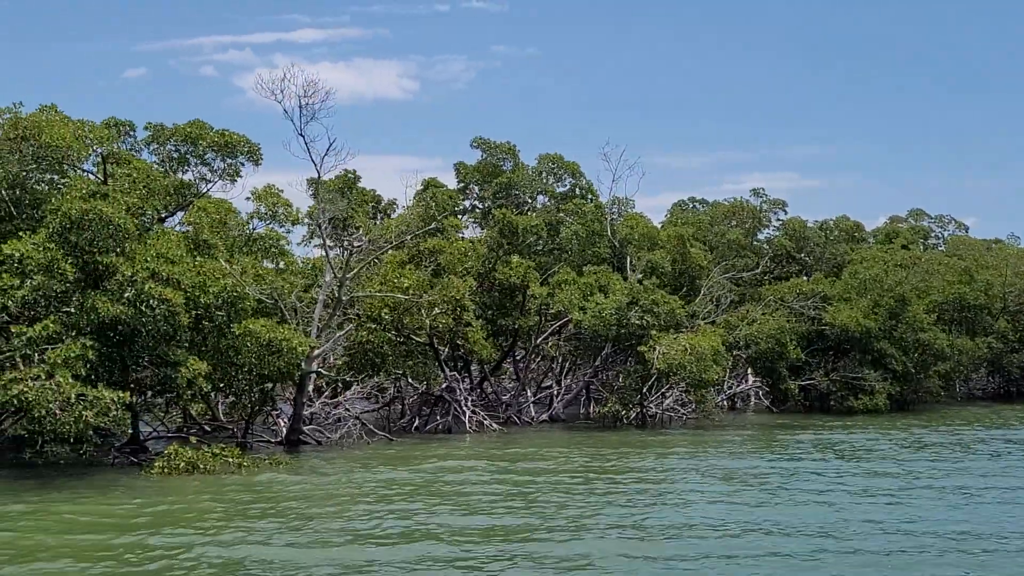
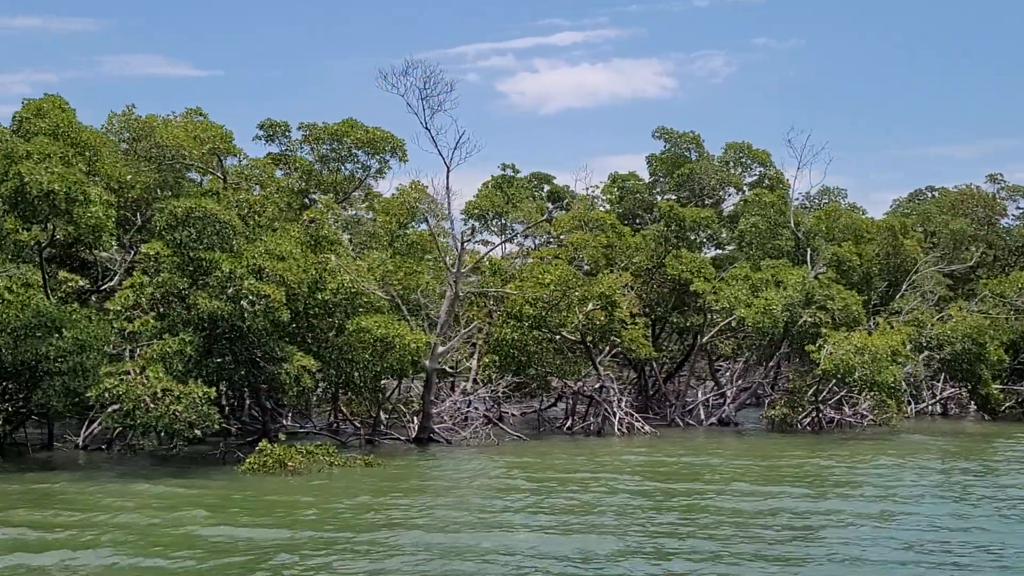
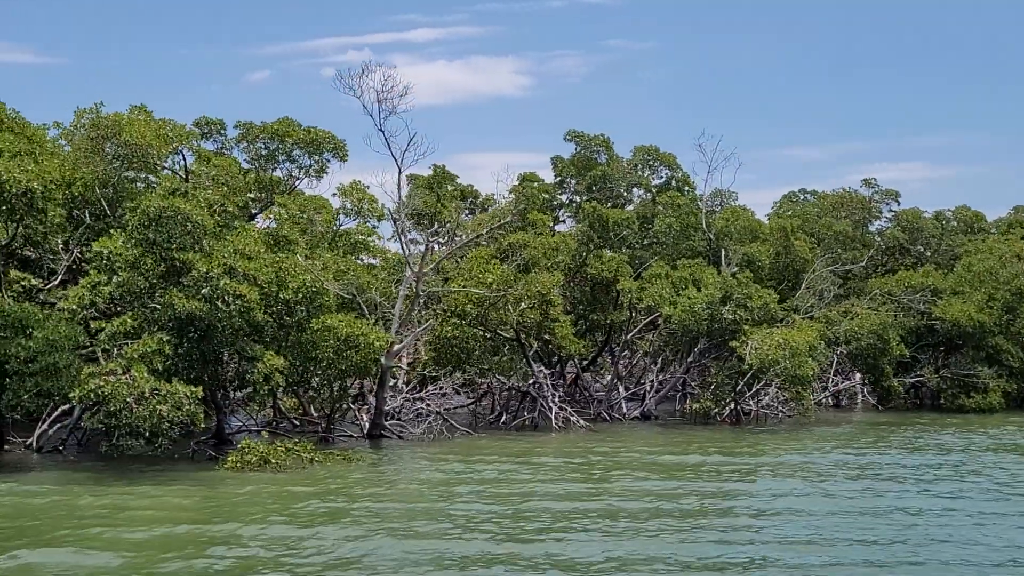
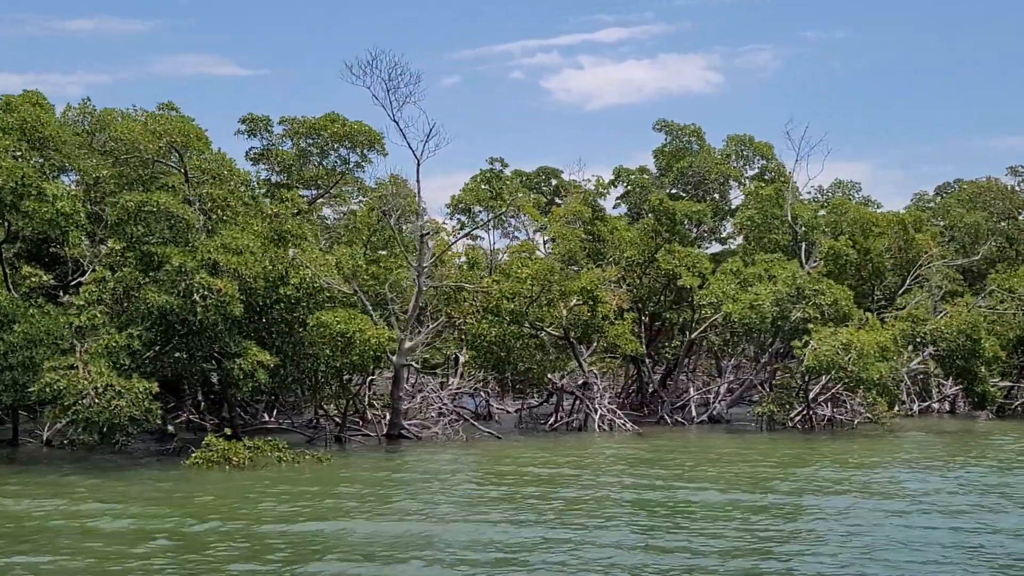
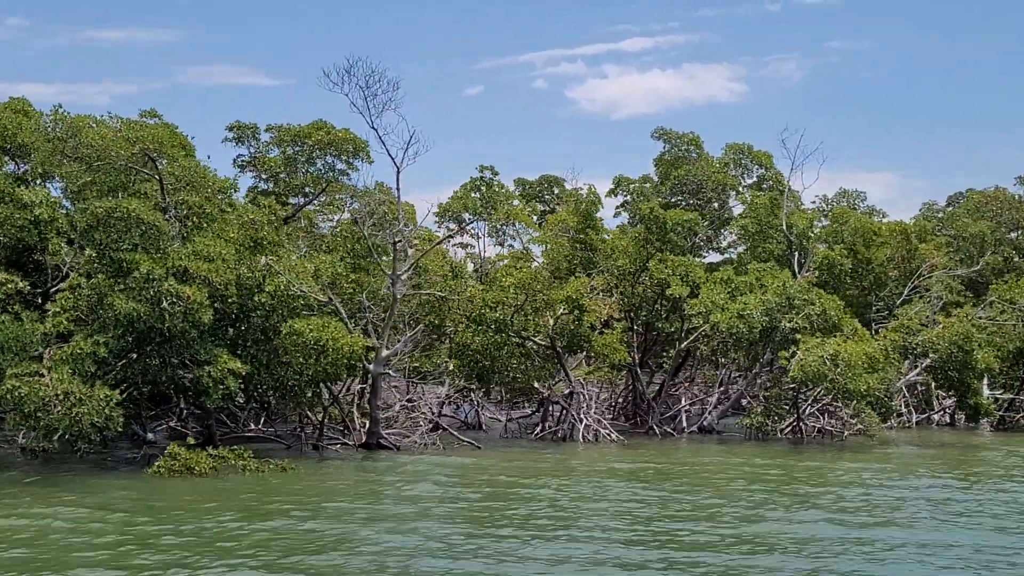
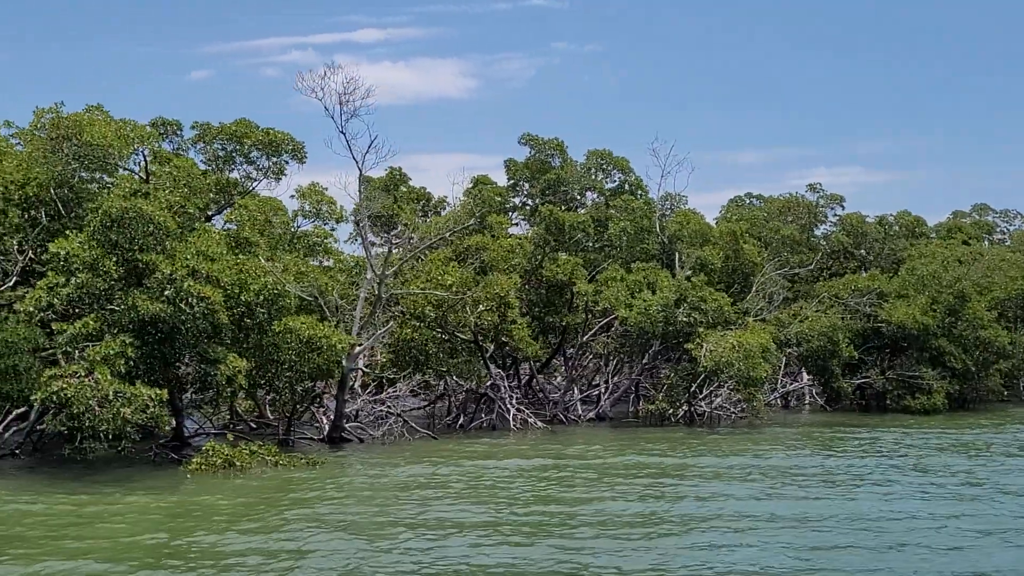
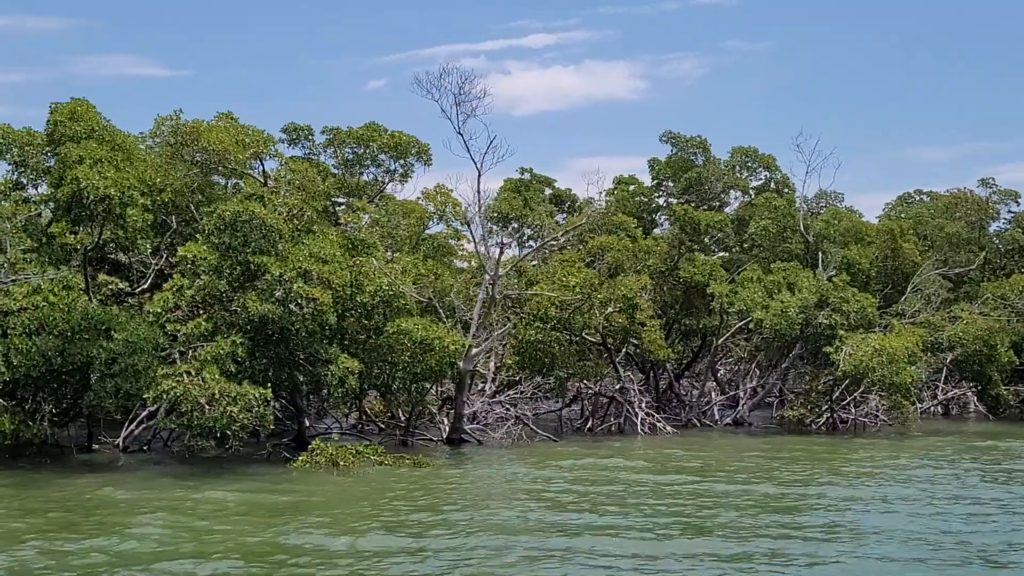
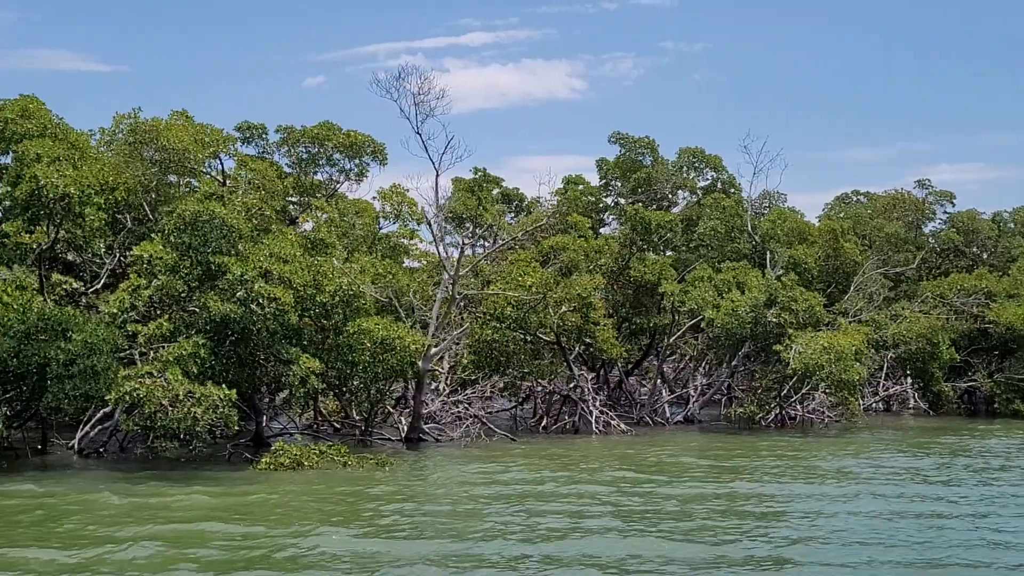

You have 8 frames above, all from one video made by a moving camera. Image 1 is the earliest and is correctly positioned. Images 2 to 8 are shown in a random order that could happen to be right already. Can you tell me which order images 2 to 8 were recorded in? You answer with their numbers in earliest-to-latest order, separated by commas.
6, 3, 8, 7, 2, 4, 5
